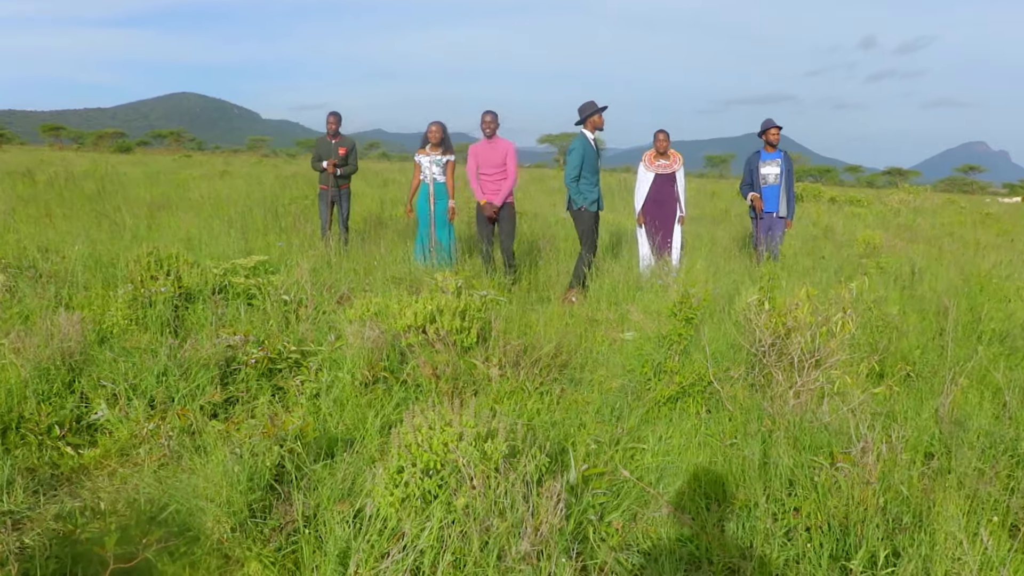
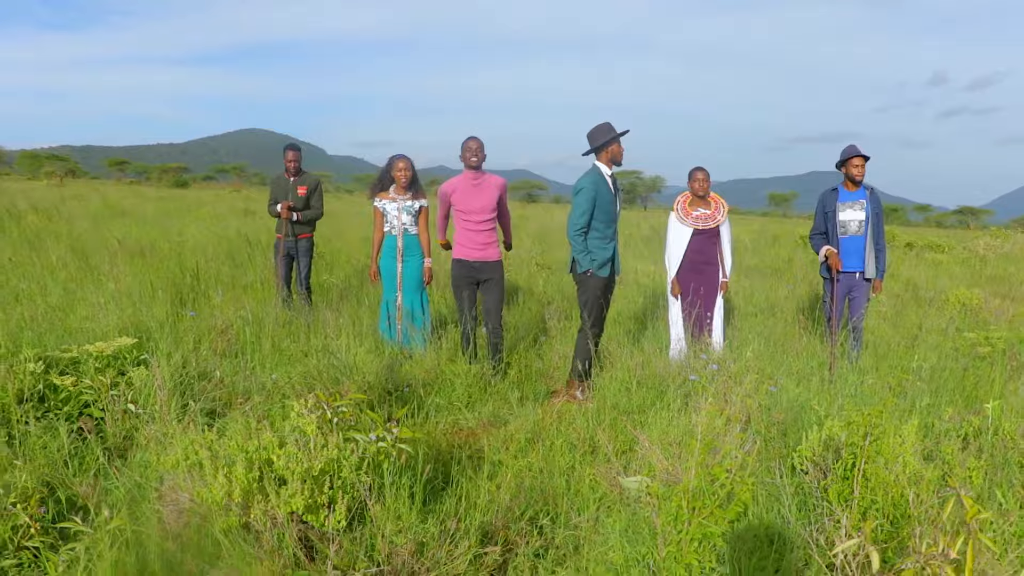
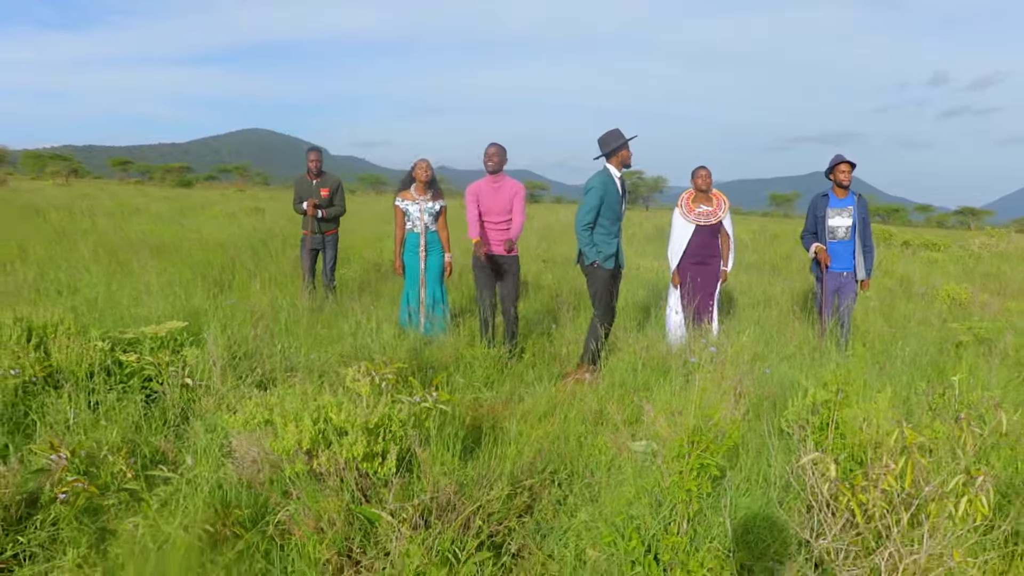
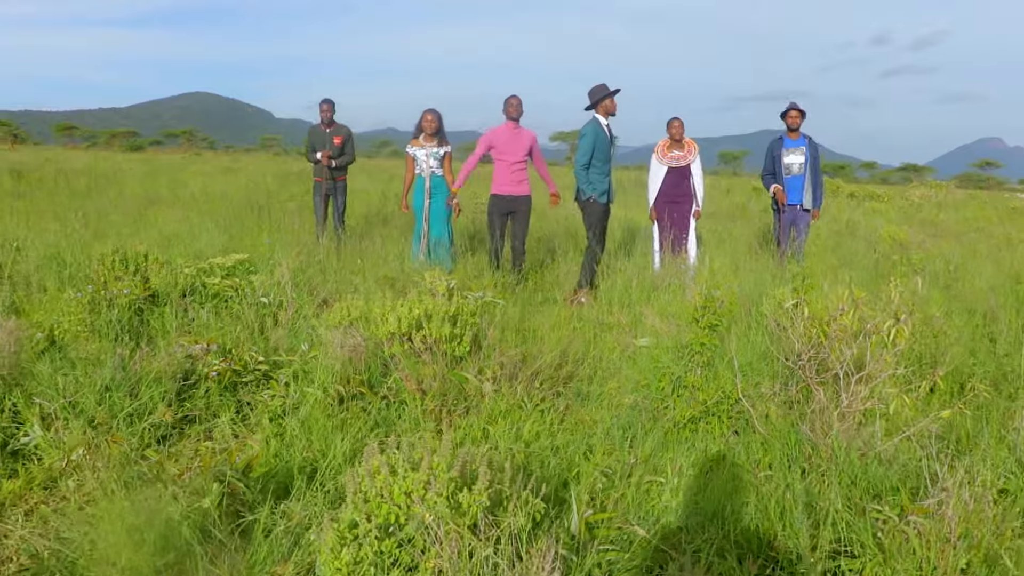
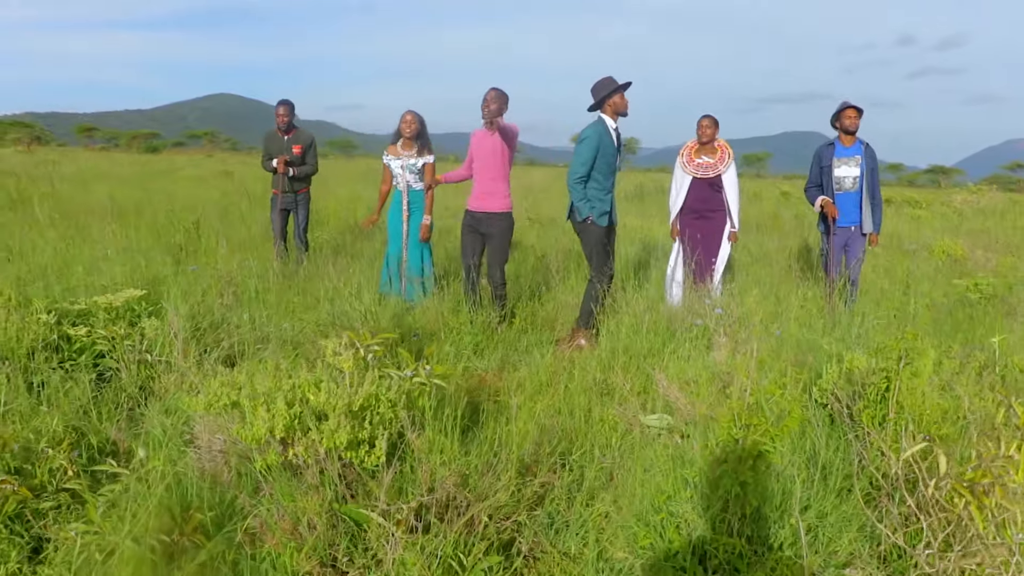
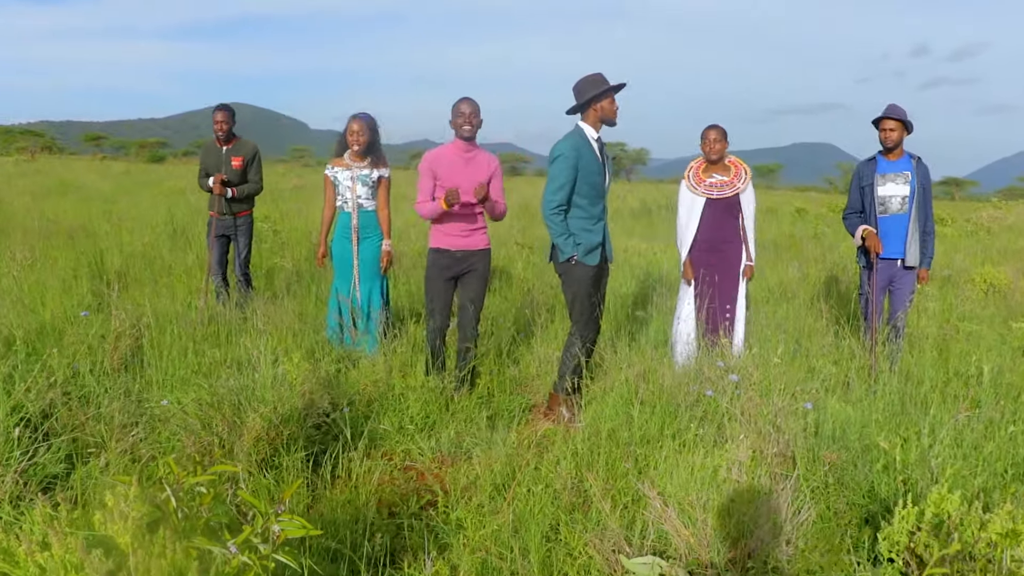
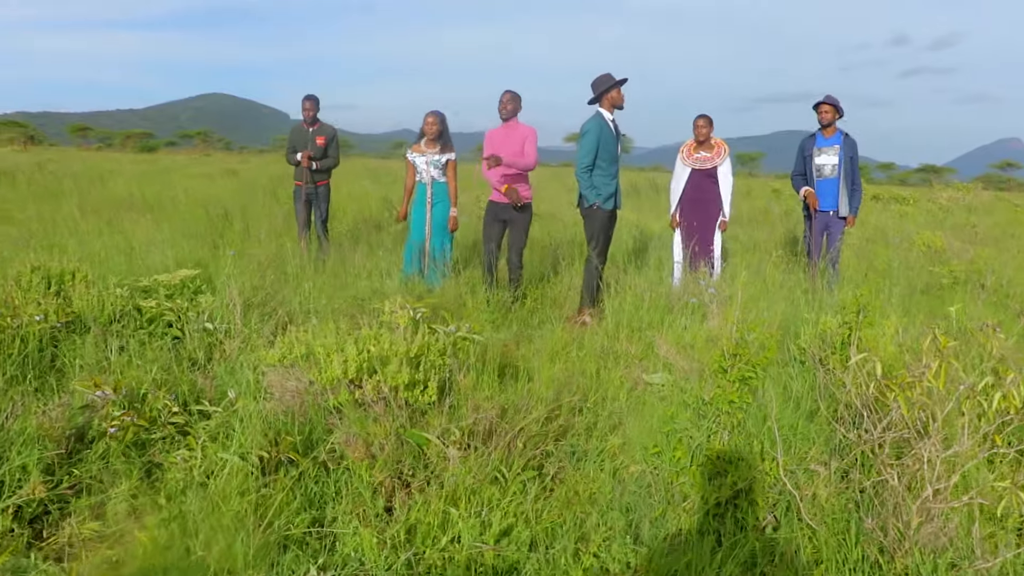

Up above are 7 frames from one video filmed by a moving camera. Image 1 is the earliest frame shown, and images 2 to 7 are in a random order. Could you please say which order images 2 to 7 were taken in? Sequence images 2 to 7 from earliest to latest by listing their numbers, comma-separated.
4, 7, 5, 6, 2, 3
